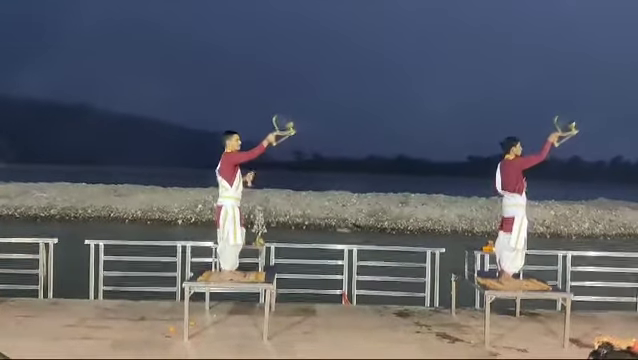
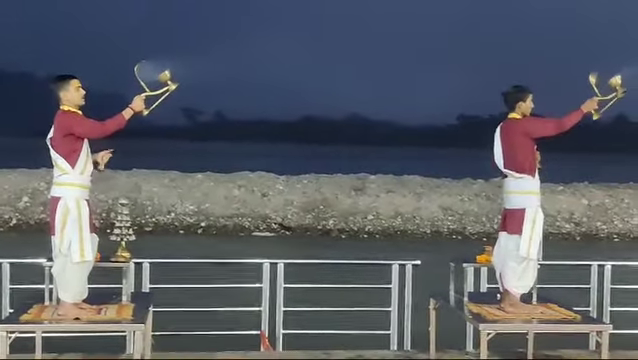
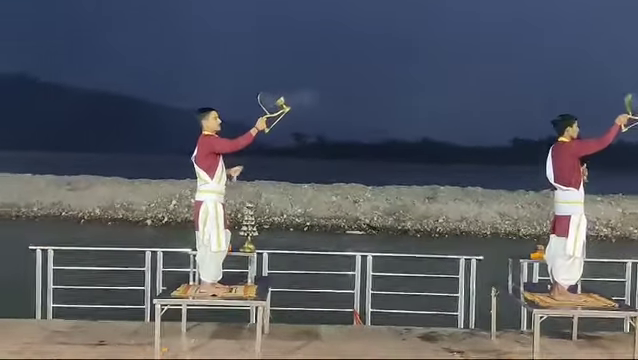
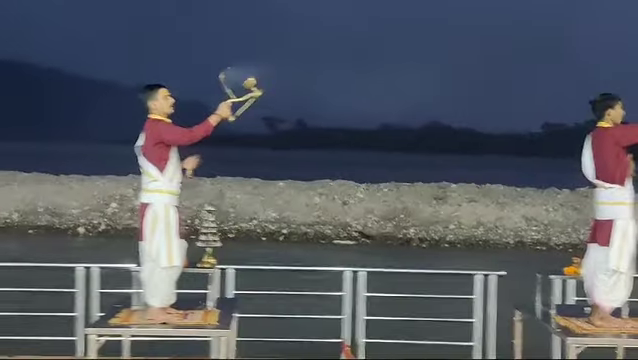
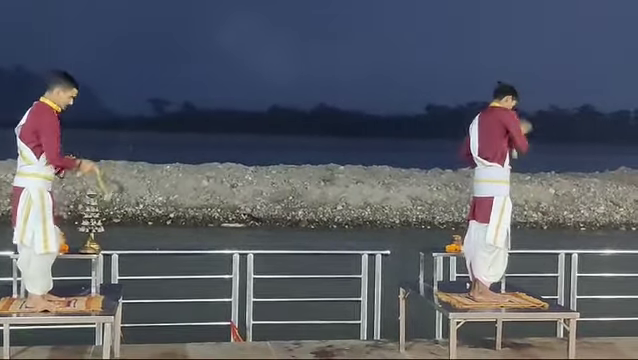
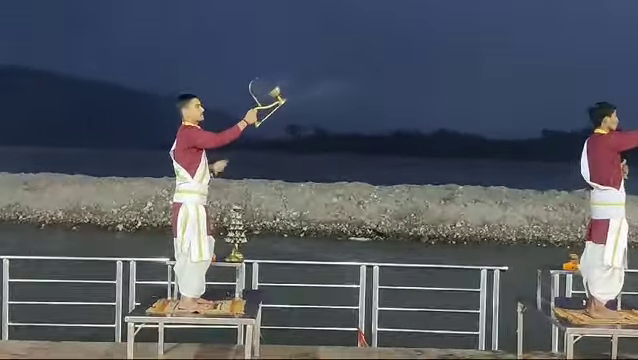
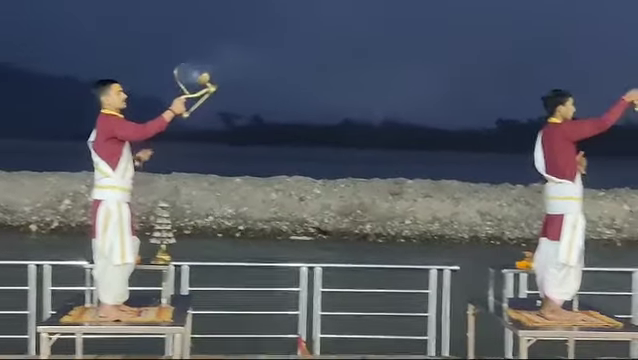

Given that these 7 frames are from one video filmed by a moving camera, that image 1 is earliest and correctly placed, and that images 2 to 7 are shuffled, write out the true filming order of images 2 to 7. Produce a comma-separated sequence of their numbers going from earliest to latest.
3, 6, 4, 7, 2, 5
